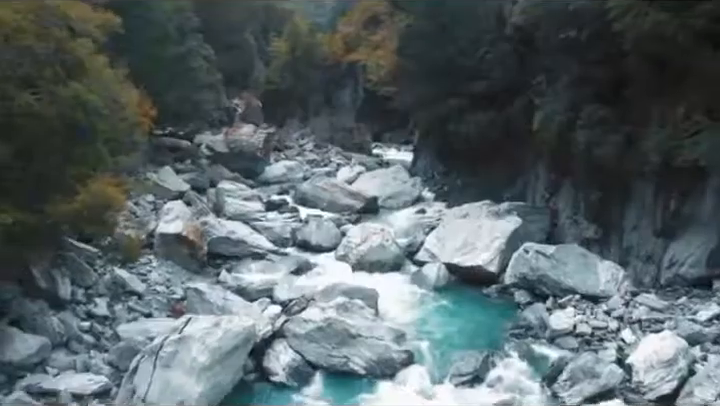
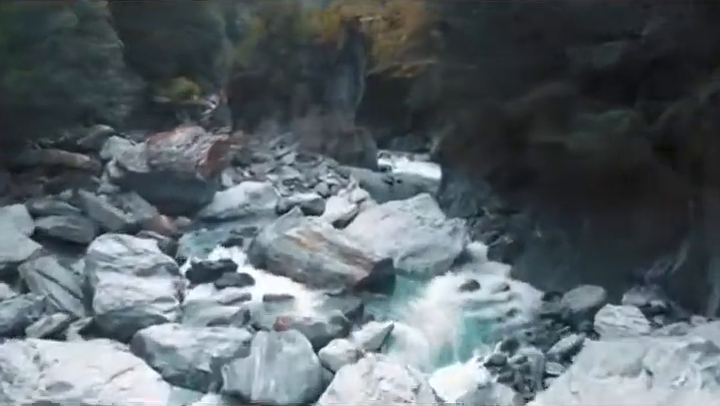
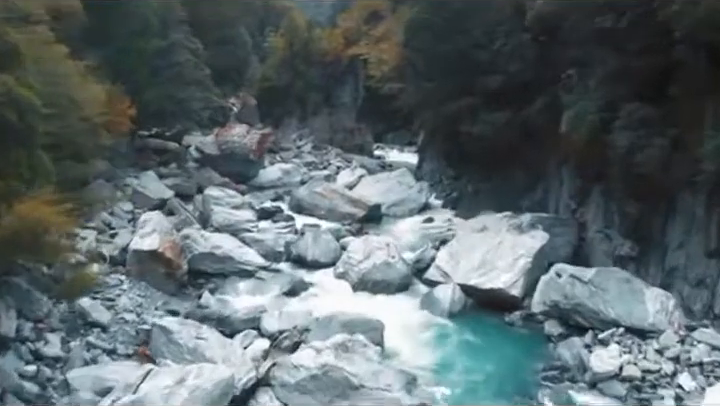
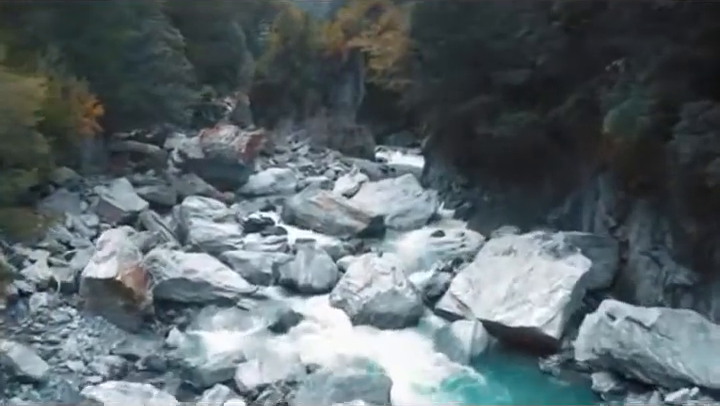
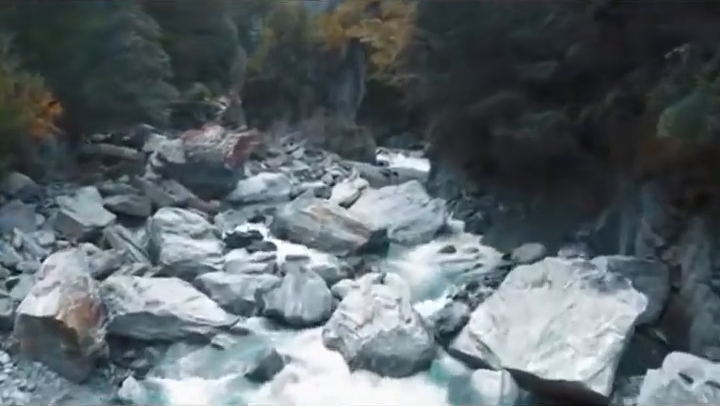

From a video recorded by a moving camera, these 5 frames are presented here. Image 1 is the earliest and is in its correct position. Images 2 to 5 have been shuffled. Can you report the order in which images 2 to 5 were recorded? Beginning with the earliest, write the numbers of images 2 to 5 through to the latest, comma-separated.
3, 4, 5, 2
